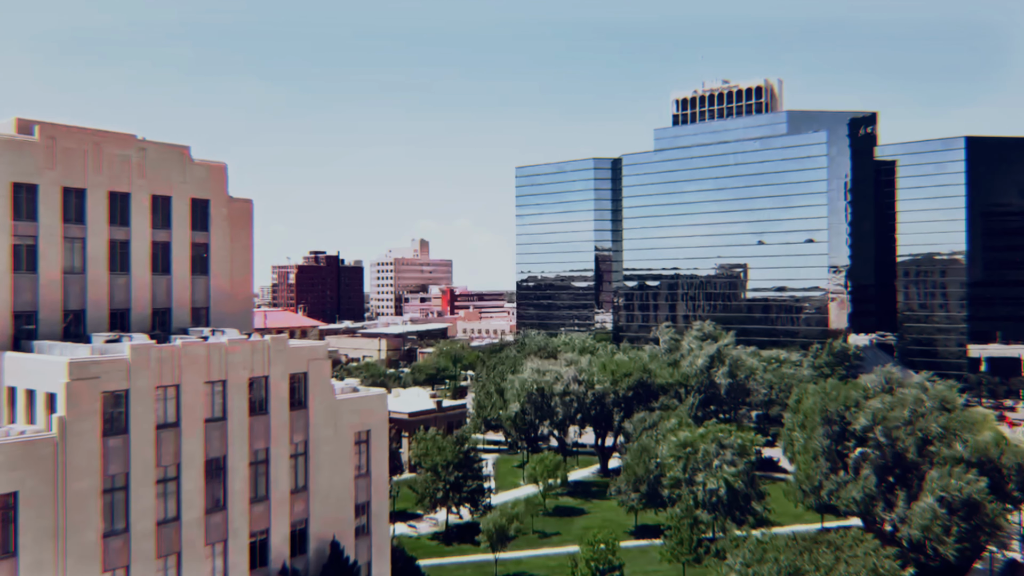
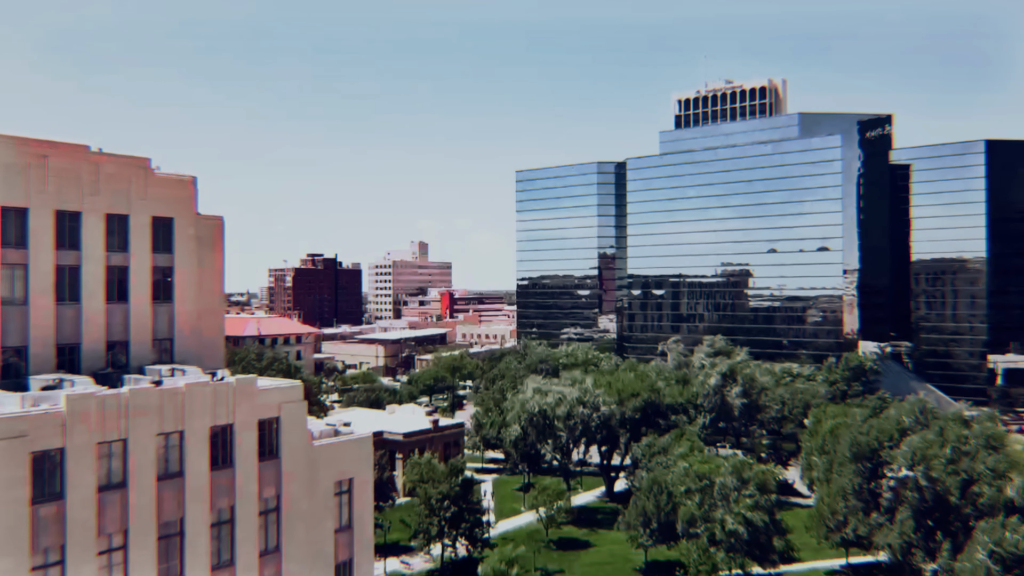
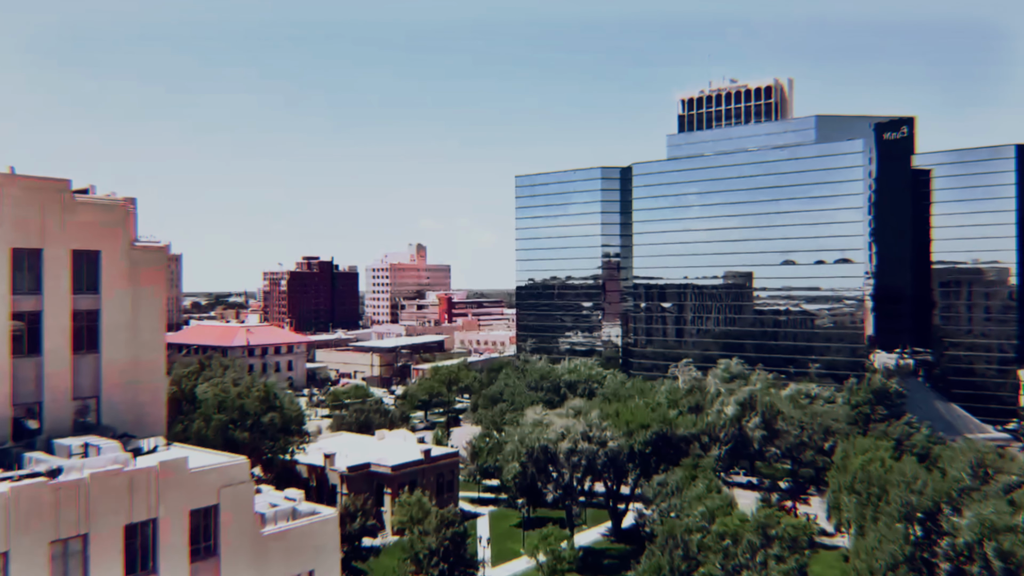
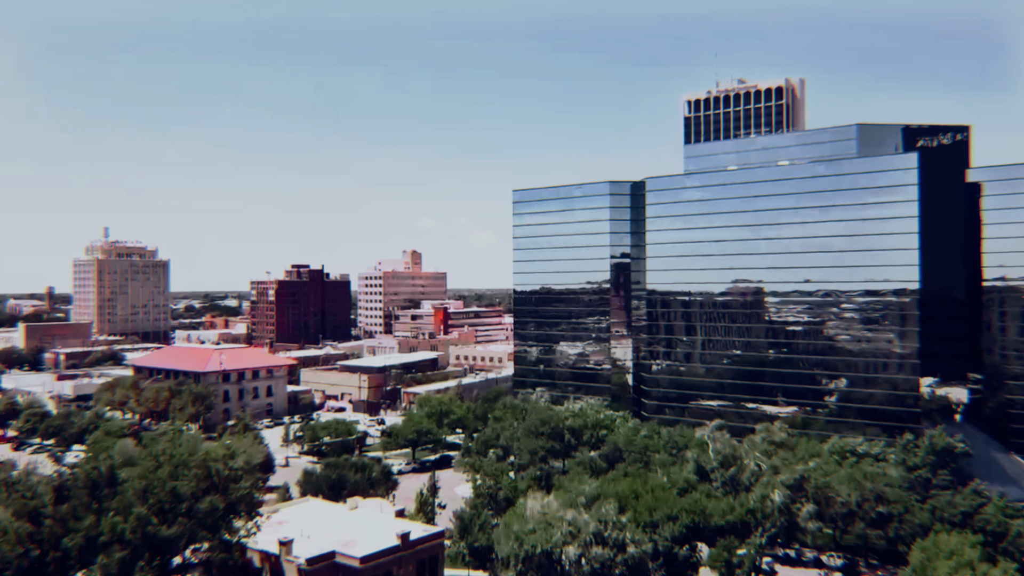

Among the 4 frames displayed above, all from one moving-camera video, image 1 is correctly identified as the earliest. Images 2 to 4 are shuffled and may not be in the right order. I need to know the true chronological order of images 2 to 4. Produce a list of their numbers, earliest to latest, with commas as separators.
2, 3, 4
